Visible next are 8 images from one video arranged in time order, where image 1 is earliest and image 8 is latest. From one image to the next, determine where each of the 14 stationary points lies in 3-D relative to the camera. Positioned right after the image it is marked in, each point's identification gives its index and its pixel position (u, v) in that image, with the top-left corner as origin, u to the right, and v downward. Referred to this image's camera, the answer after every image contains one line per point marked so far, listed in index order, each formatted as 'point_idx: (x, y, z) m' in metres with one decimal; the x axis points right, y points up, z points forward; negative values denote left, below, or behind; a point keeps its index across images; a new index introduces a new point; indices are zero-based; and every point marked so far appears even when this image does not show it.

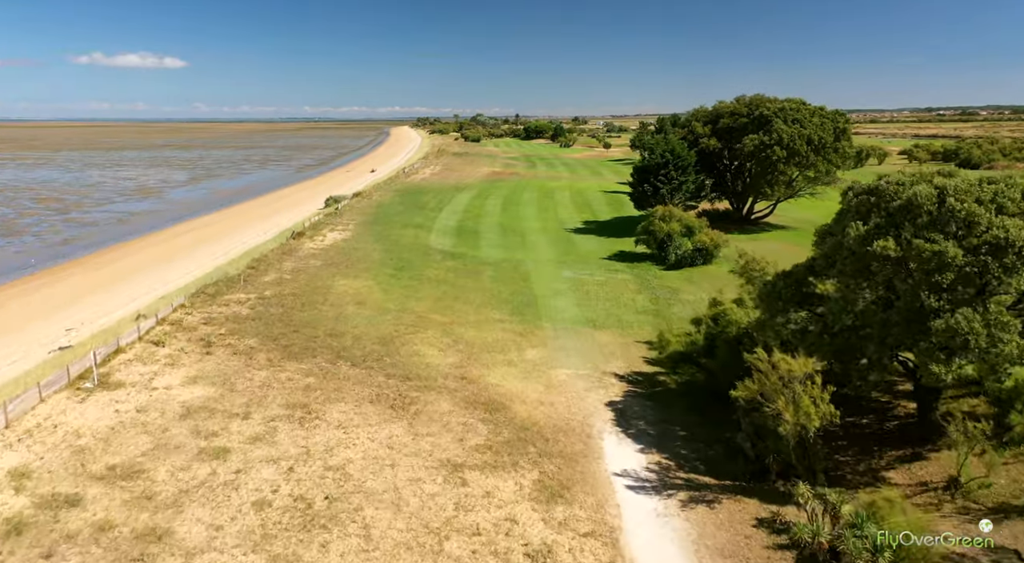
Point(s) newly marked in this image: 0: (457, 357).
0: (-1.8, -2.4, +19.1) m
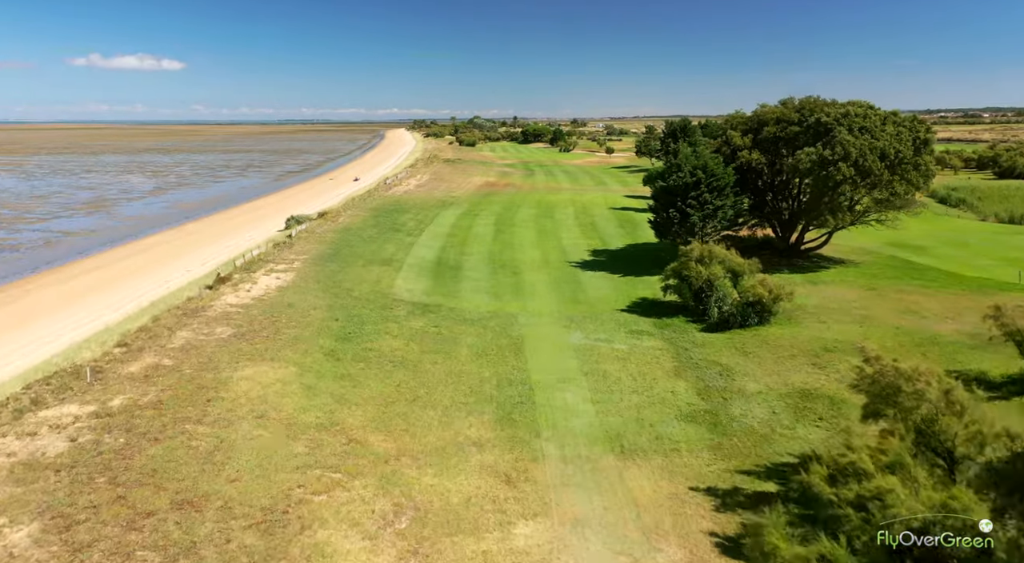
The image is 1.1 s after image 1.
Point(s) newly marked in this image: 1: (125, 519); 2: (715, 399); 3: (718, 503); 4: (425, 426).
0: (-2.2, -5.0, +10.9) m
1: (-7.2, -4.4, +11.1) m
2: (+6.2, -3.6, +18.3) m
3: (+4.5, -4.8, +13.1) m
4: (-2.3, -3.8, +15.8) m
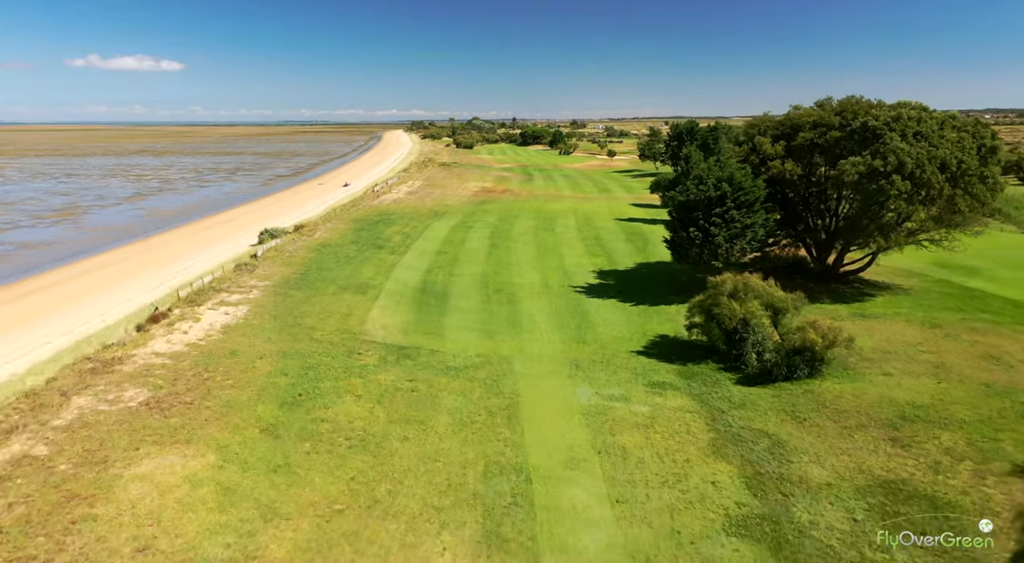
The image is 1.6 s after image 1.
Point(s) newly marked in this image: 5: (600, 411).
0: (-2.4, -6.3, +6.4) m
1: (-7.4, -5.7, +6.6) m
2: (+6.0, -5.0, +13.8) m
3: (+4.3, -6.2, +8.6) m
4: (-2.5, -5.2, +11.3) m
5: (+2.7, -3.9, +18.0) m
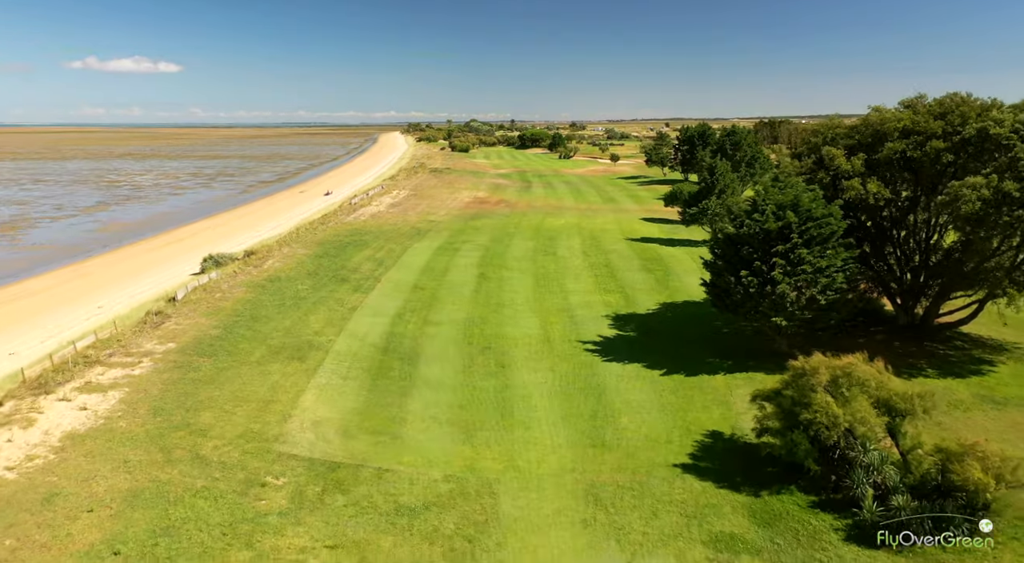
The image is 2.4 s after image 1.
0: (-2.7, -8.4, -0.8) m
1: (-7.7, -7.8, -0.6) m
2: (+5.7, -7.1, +6.6) m
3: (+4.0, -8.3, +1.4) m
4: (-2.8, -7.3, +4.1) m
5: (+2.3, -6.0, +10.8) m
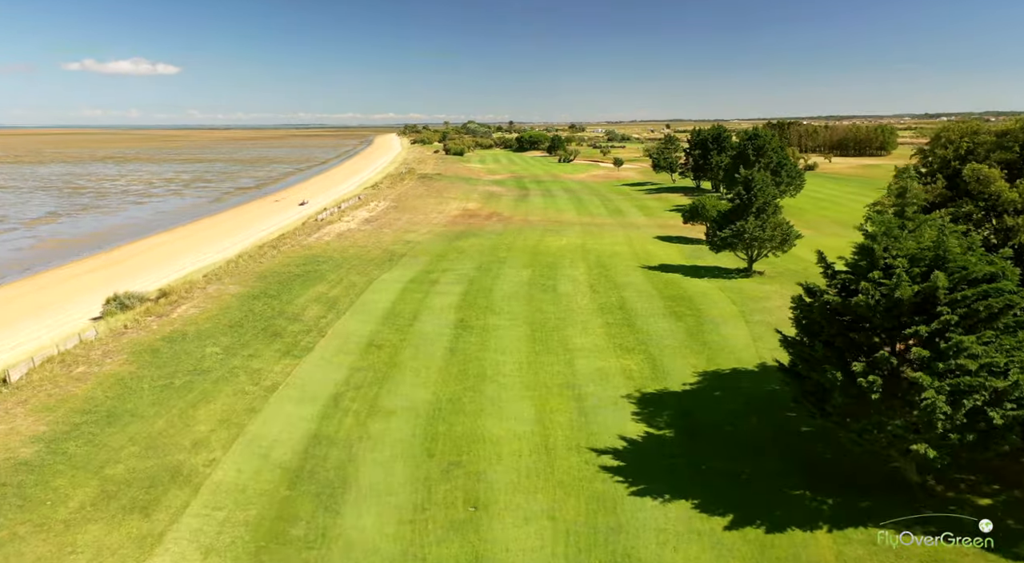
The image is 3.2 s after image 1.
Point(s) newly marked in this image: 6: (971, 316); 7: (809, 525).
0: (-3.2, -10.5, -8.7) m
1: (-8.2, -9.9, -8.5) m
2: (+5.2, -9.2, -1.3) m
3: (+3.5, -10.4, -6.5) m
4: (-3.3, -9.4, -3.8) m
5: (+1.8, -8.2, +2.9) m
6: (+9.7, -0.6, +12.6) m
7: (+6.5, -5.3, +13.3) m
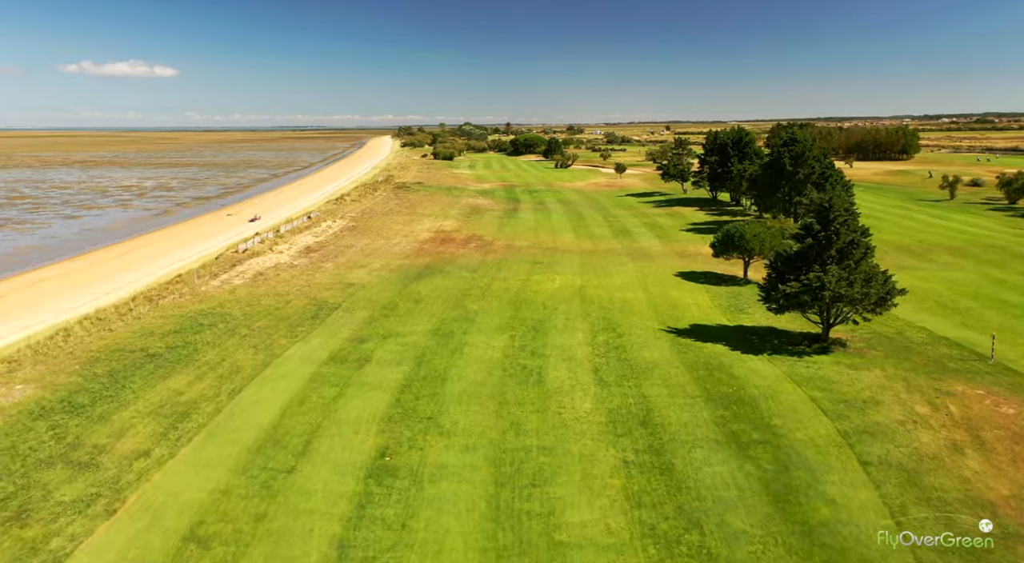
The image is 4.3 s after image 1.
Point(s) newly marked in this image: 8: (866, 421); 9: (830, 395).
0: (-4.4, -13.4, -19.8) m
1: (-9.3, -12.8, -19.6) m
2: (+4.0, -12.1, -12.3) m
3: (+2.3, -13.3, -17.6) m
4: (-4.5, -12.3, -14.9) m
5: (+0.6, -11.1, -8.1) m
6: (+8.4, -3.6, +1.5) m
7: (+5.3, -8.3, +2.3) m
8: (+10.6, -4.2, +17.7) m
9: (+10.4, -3.7, +19.5) m
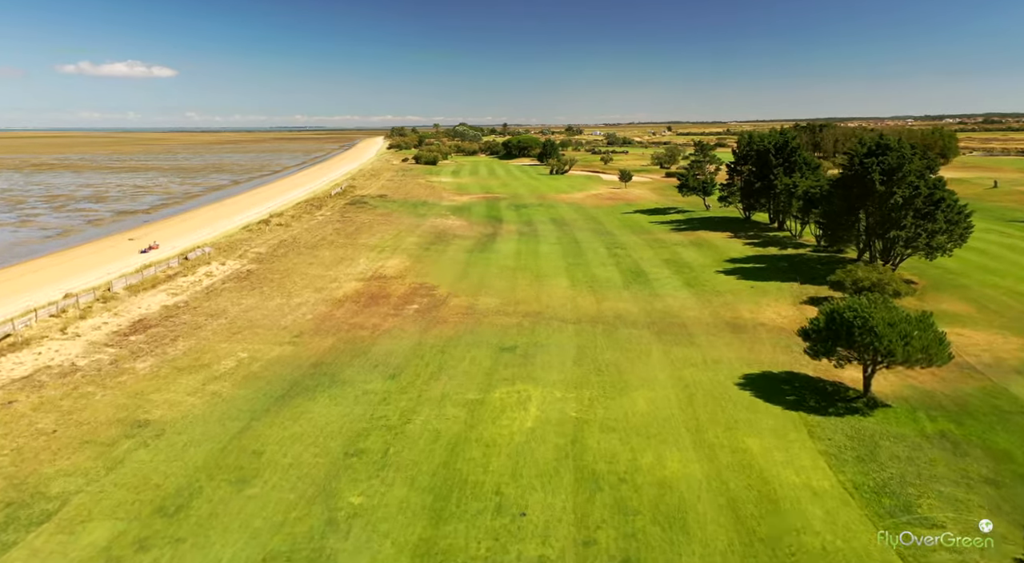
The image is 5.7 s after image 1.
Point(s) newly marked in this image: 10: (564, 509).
0: (-6.3, -17.4, -35.5) m
1: (-11.2, -16.9, -35.3) m
2: (+2.1, -16.1, -28.1) m
3: (+0.4, -17.3, -33.3) m
4: (-6.4, -16.3, -30.6) m
5: (-1.3, -15.1, -23.9) m
6: (+6.5, -7.6, -14.2) m
7: (+3.4, -12.3, -13.4) m
8: (+8.6, -8.2, +2.0) m
9: (+8.4, -7.8, +3.8) m
10: (+1.2, -5.0, +14.1) m
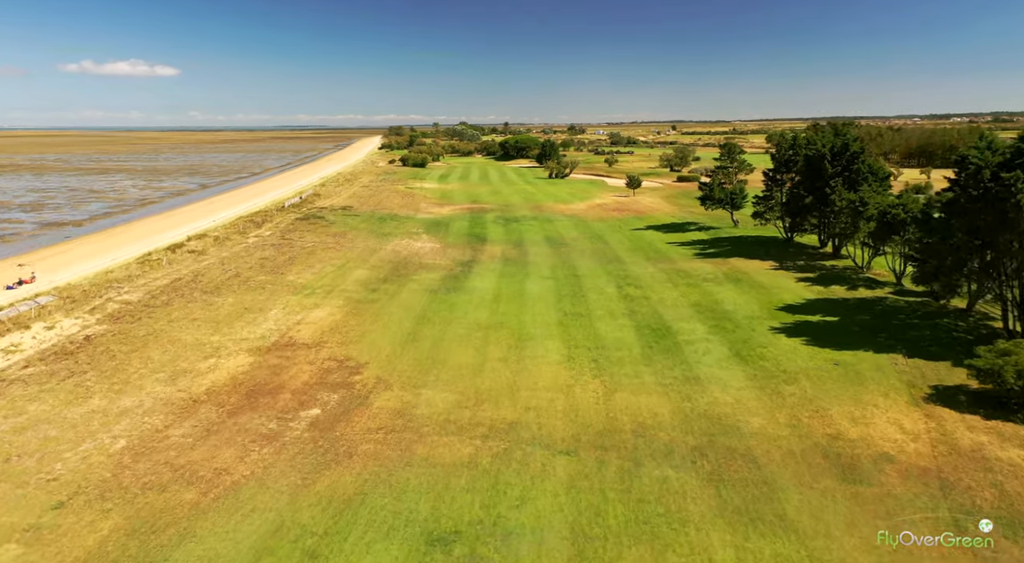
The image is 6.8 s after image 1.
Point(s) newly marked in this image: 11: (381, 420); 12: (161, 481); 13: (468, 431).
0: (-8.0, -20.4, -47.2) m
1: (-13.0, -19.9, -47.1) m
2: (+0.4, -19.1, -39.8) m
3: (-1.3, -20.3, -45.1) m
4: (-8.1, -19.3, -42.3) m
5: (-3.0, -18.1, -35.6) m
6: (+4.9, -10.6, -26.0) m
7: (+1.8, -15.3, -25.2) m
8: (+7.1, -11.2, -9.8) m
9: (+6.9, -10.8, -8.0) m
10: (-0.3, -8.0, +2.3) m
11: (-4.1, -4.1, +18.3) m
12: (-8.7, -5.0, +14.6) m
13: (-1.3, -4.2, +17.7) m
